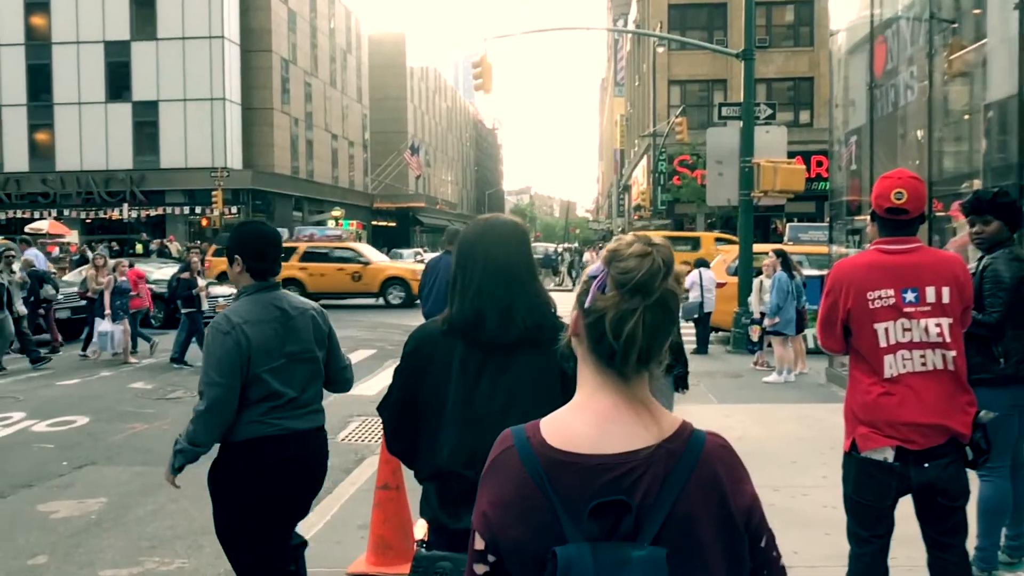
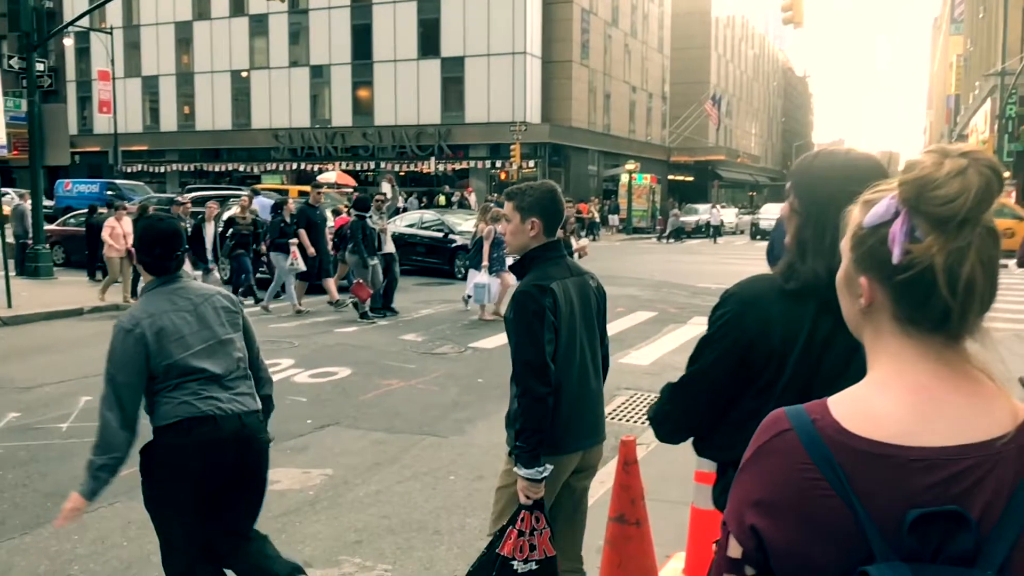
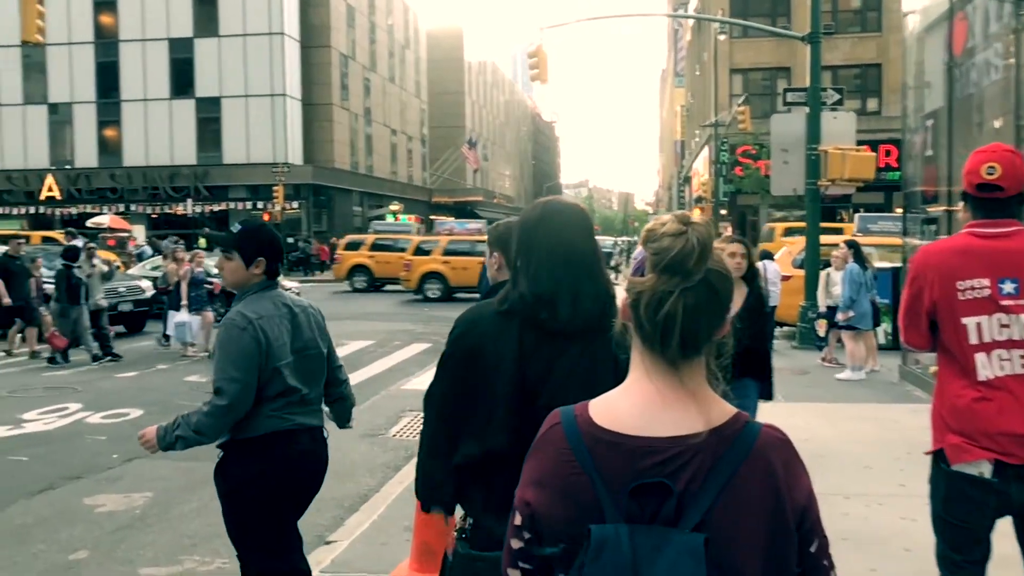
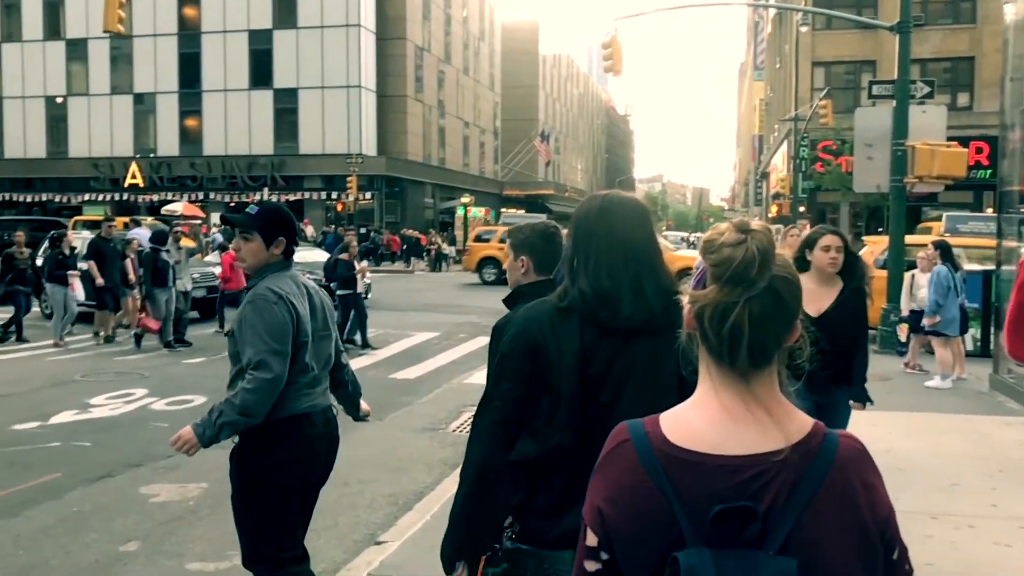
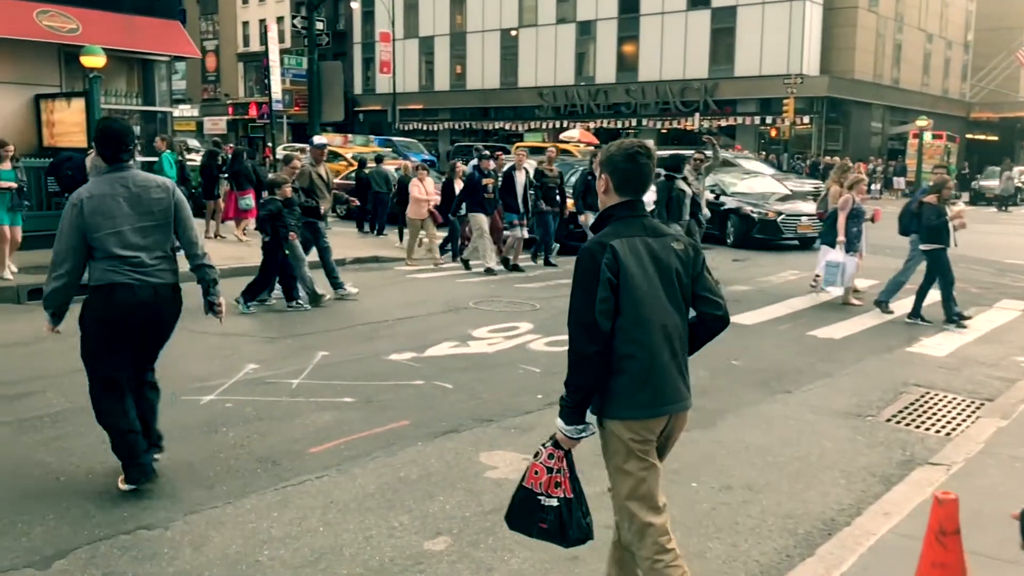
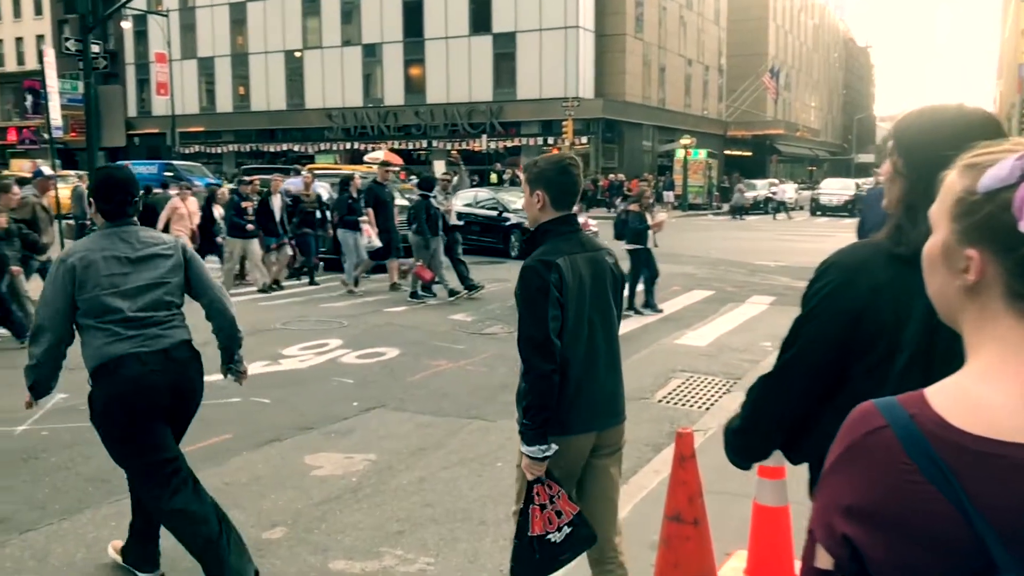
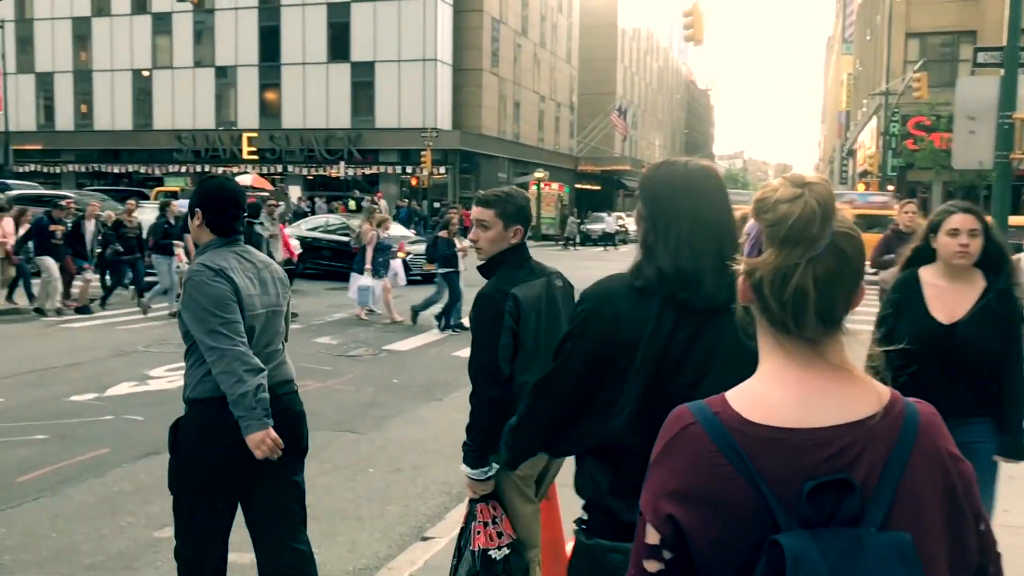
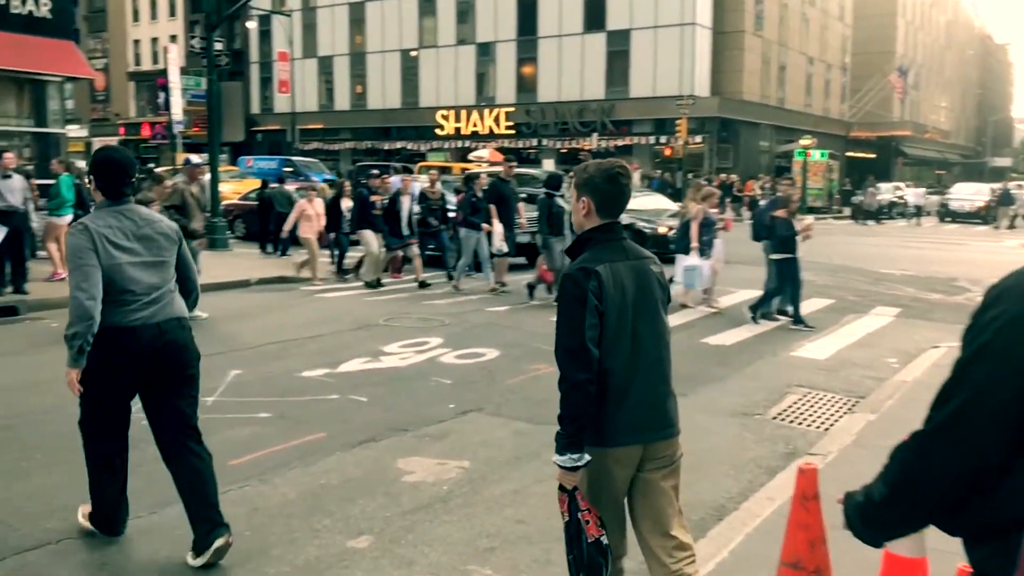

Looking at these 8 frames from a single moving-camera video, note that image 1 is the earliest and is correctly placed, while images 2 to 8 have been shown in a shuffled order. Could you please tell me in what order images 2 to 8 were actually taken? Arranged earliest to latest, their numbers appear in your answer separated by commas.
3, 4, 7, 2, 6, 8, 5
